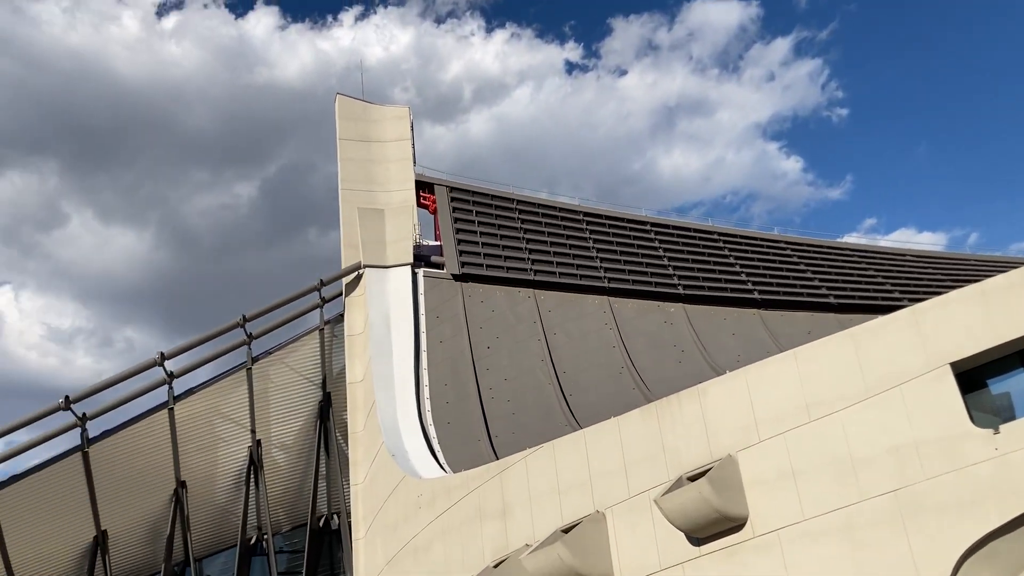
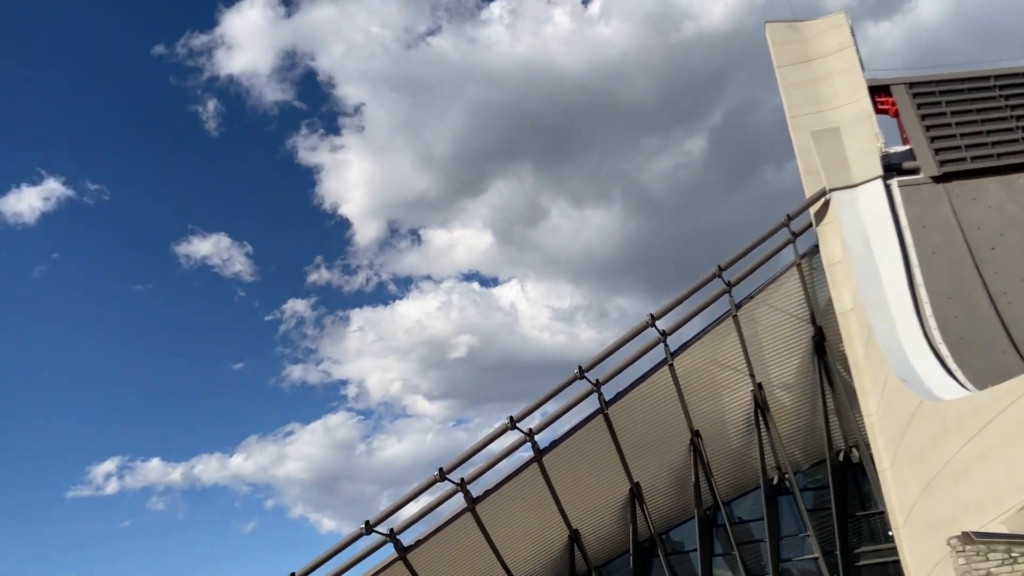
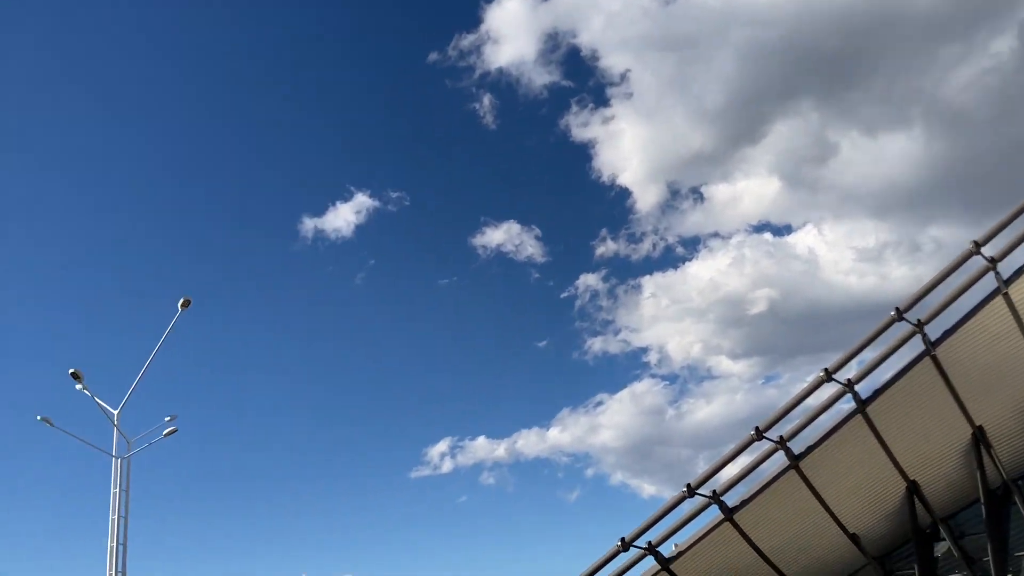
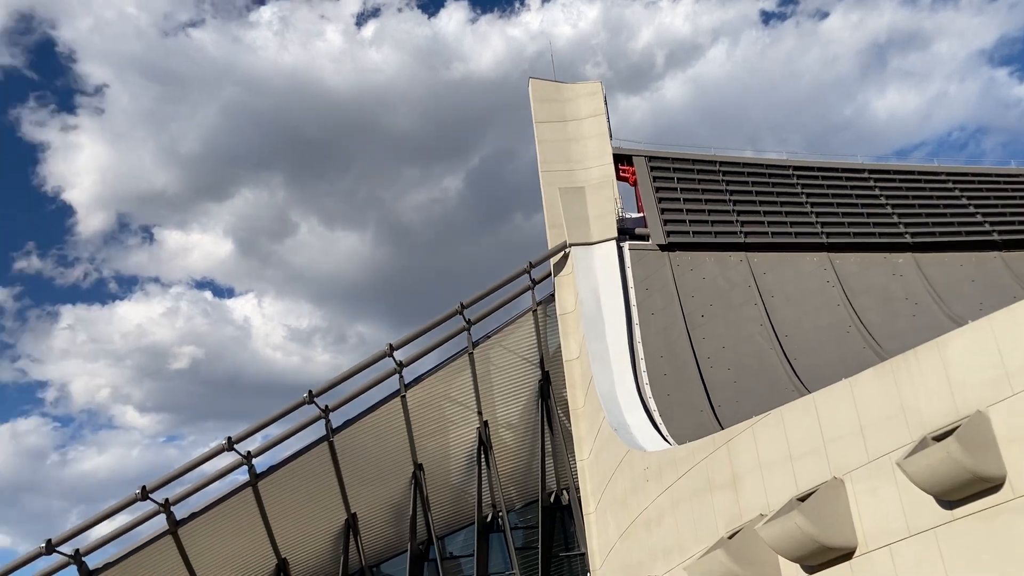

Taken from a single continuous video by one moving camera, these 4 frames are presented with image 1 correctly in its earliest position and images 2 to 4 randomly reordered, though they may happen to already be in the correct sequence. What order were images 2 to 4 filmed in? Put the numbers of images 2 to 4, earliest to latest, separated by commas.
4, 2, 3
